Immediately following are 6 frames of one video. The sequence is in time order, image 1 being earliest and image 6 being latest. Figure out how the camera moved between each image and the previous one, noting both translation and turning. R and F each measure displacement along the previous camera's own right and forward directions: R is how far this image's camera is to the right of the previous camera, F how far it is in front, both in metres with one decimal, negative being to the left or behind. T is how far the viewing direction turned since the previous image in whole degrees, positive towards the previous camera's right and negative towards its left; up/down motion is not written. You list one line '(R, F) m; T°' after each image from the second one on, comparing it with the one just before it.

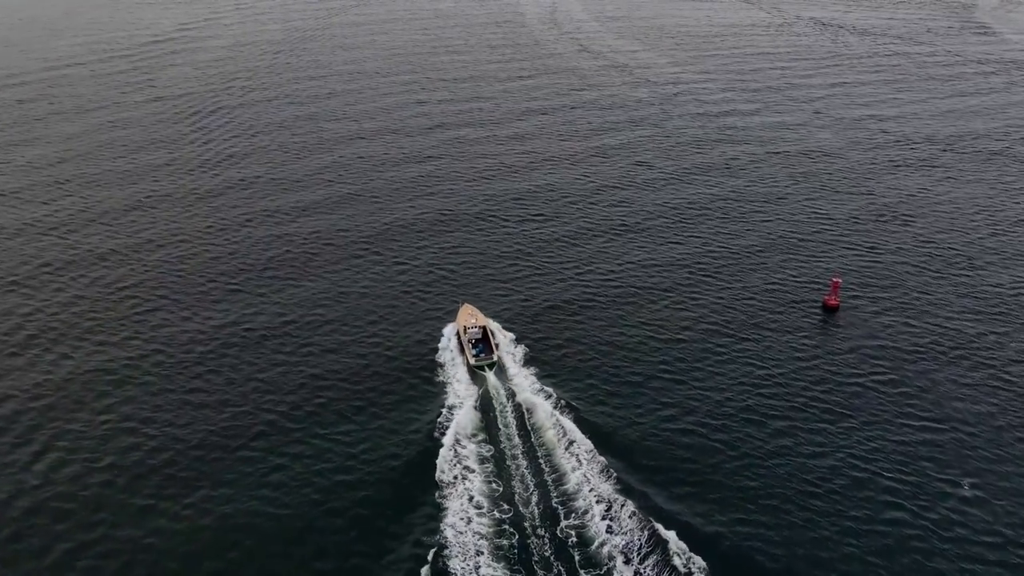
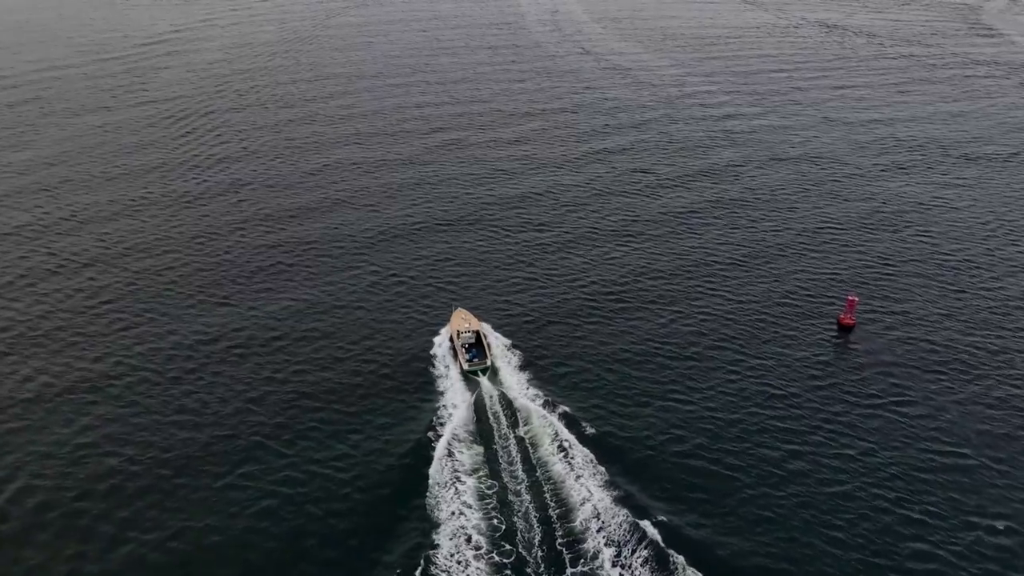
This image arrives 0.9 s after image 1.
(+0.4, +3.9) m; 0°
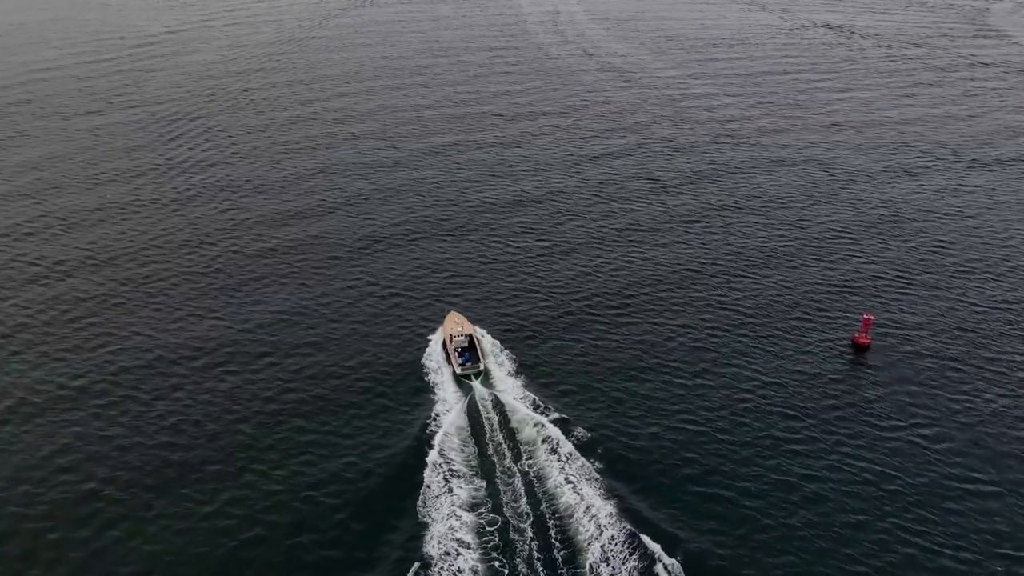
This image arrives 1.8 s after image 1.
(+0.5, +3.8) m; 0°
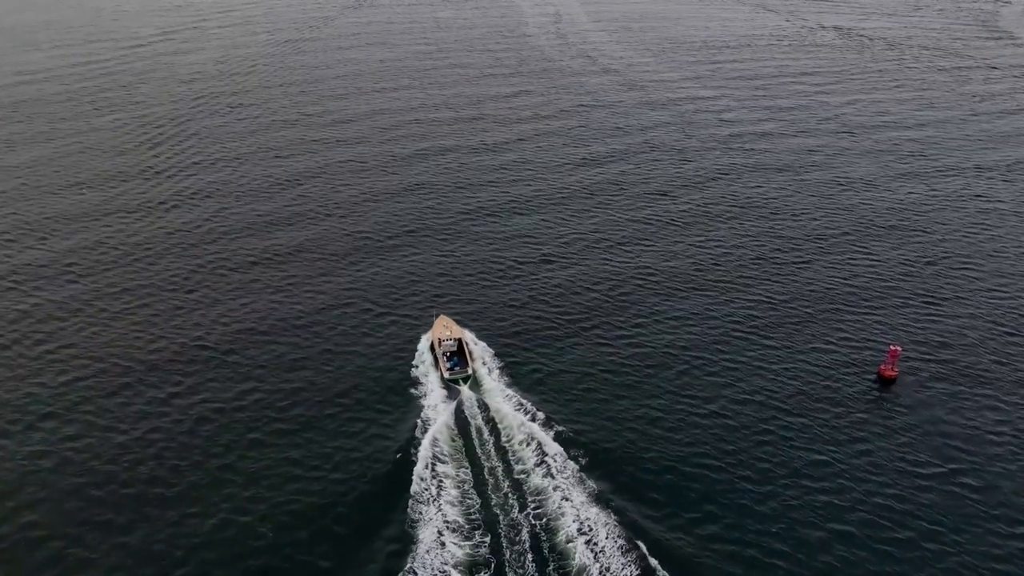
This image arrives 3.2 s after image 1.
(+0.7, +5.9) m; 0°
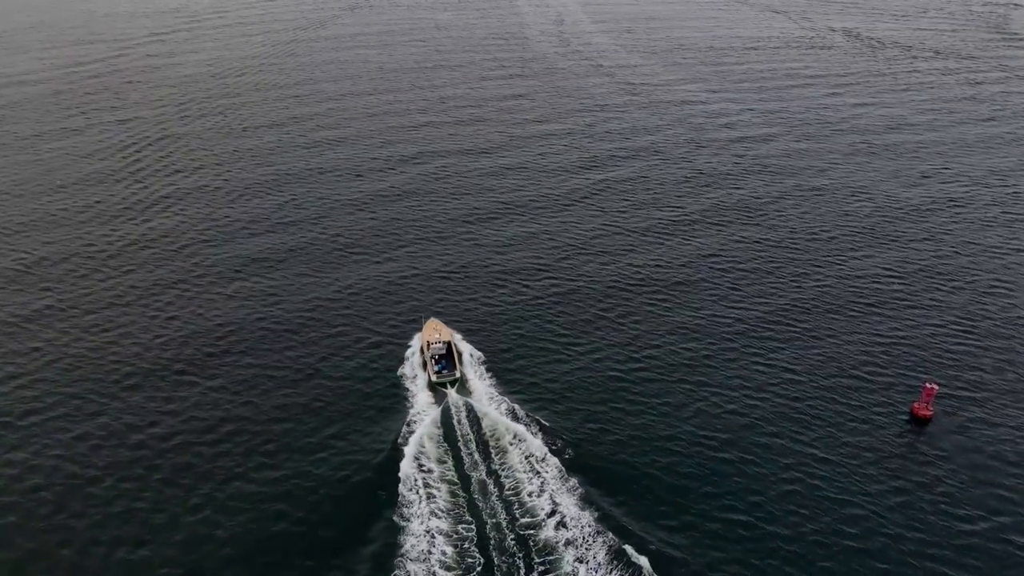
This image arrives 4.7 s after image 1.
(+0.6, +5.9) m; 0°
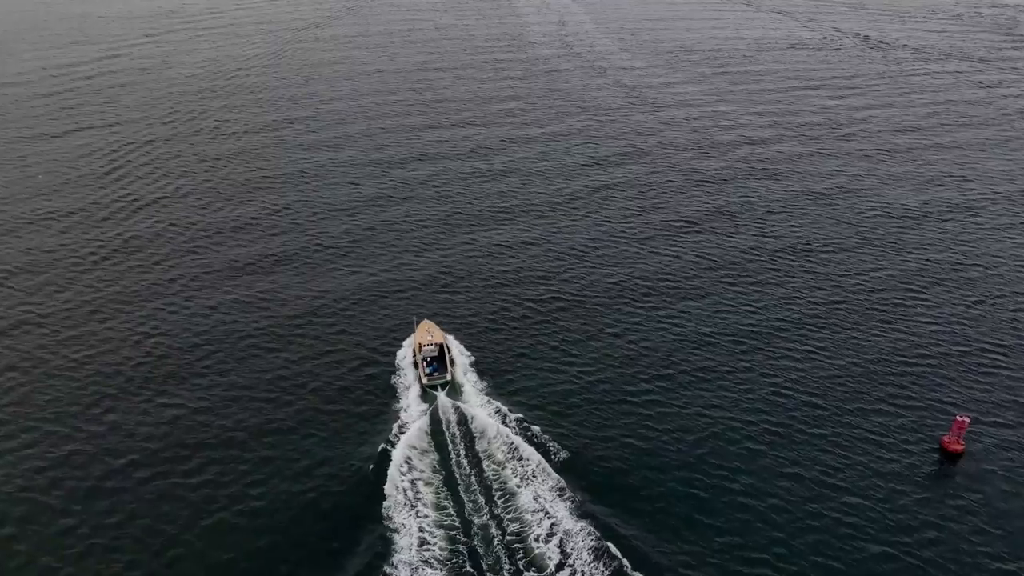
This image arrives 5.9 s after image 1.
(+0.3, +4.8) m; 0°
